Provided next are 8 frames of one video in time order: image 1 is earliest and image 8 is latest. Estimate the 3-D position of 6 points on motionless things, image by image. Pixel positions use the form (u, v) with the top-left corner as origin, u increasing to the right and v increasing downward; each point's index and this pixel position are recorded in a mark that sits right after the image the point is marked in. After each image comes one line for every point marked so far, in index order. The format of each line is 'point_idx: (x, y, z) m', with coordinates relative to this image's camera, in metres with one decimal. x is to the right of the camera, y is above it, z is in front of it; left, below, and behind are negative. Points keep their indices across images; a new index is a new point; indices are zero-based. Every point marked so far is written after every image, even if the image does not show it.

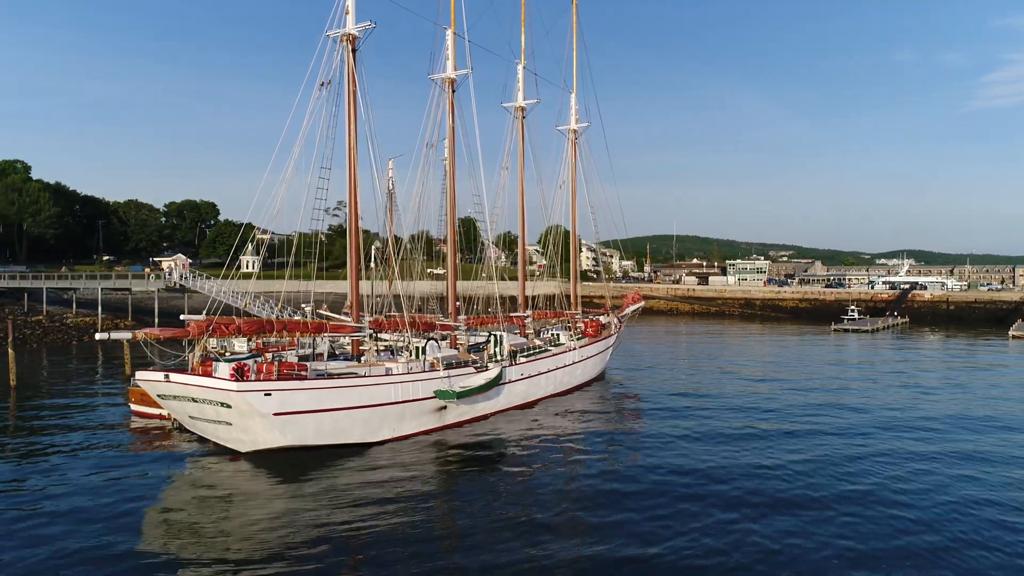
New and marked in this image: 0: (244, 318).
0: (-8.4, -0.9, +19.8) m
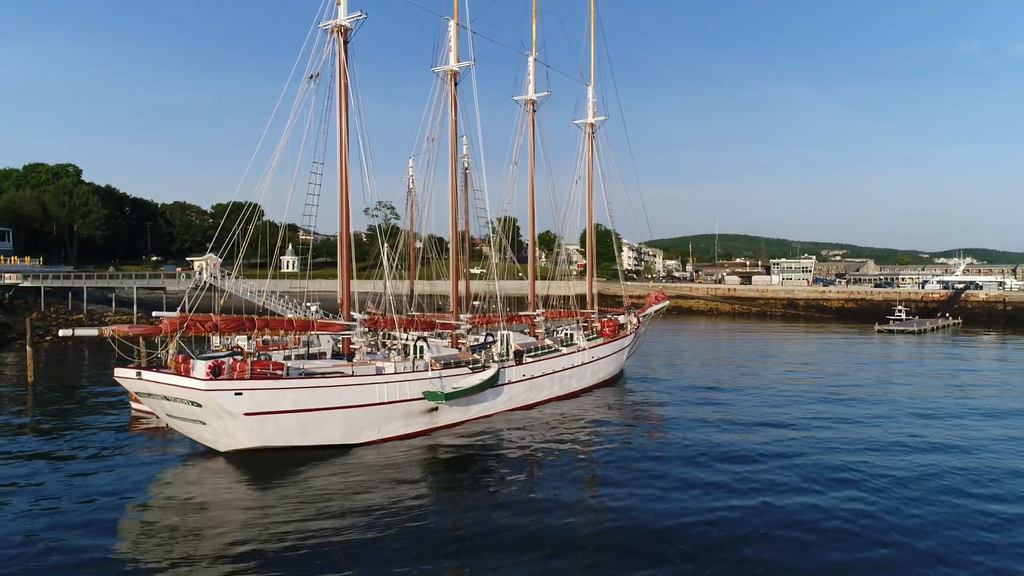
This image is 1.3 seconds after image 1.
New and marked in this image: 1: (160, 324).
0: (-8.8, -0.8, +19.4) m
1: (-9.9, -1.0, +17.9) m
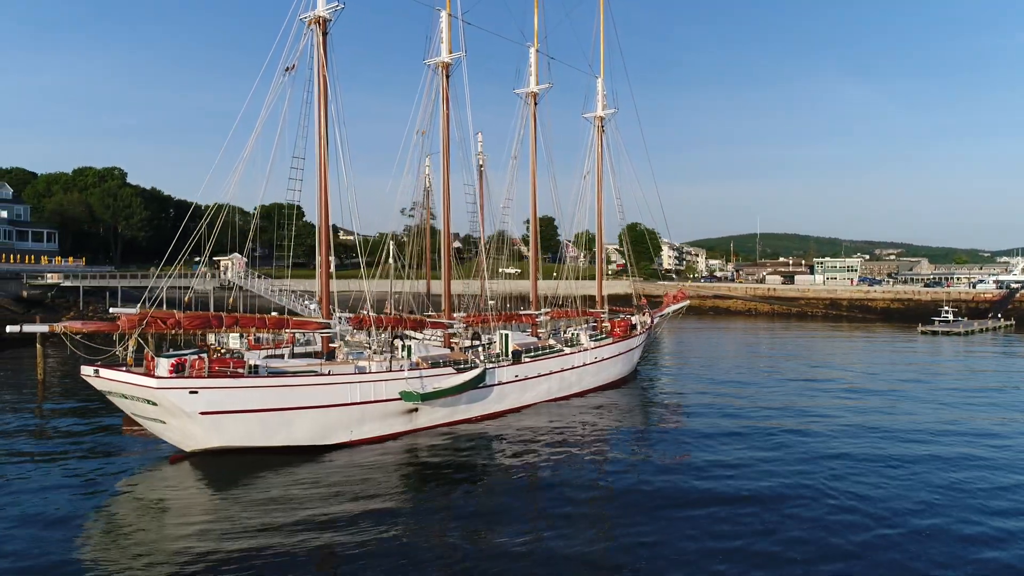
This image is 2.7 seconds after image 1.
0: (-9.6, -0.7, +19.1) m
1: (-10.8, -0.9, +17.6) m
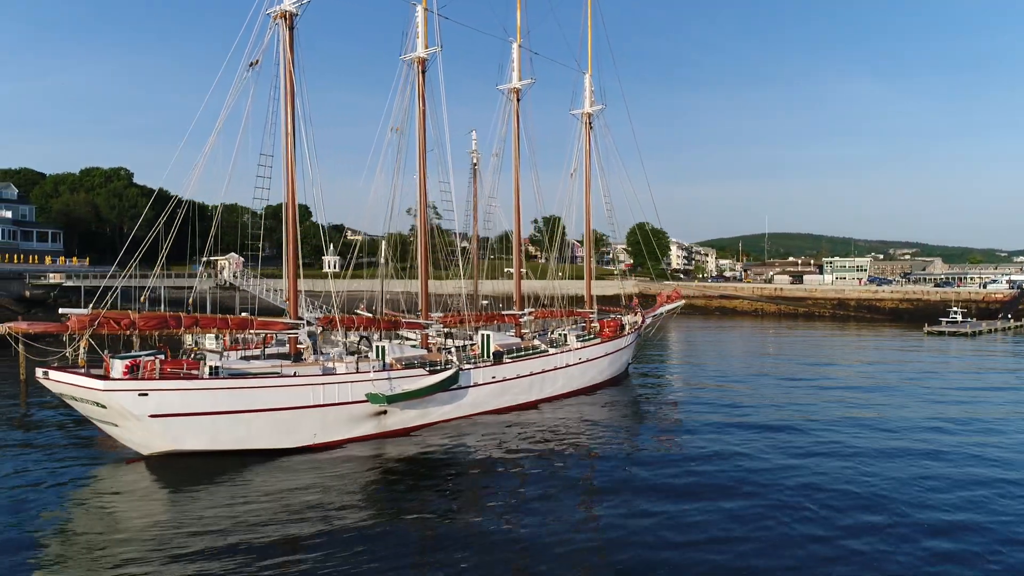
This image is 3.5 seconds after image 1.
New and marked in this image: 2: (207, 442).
0: (-10.7, -0.7, +18.7) m
1: (-11.9, -0.9, +17.2) m
2: (-9.1, -4.6, +19.1) m
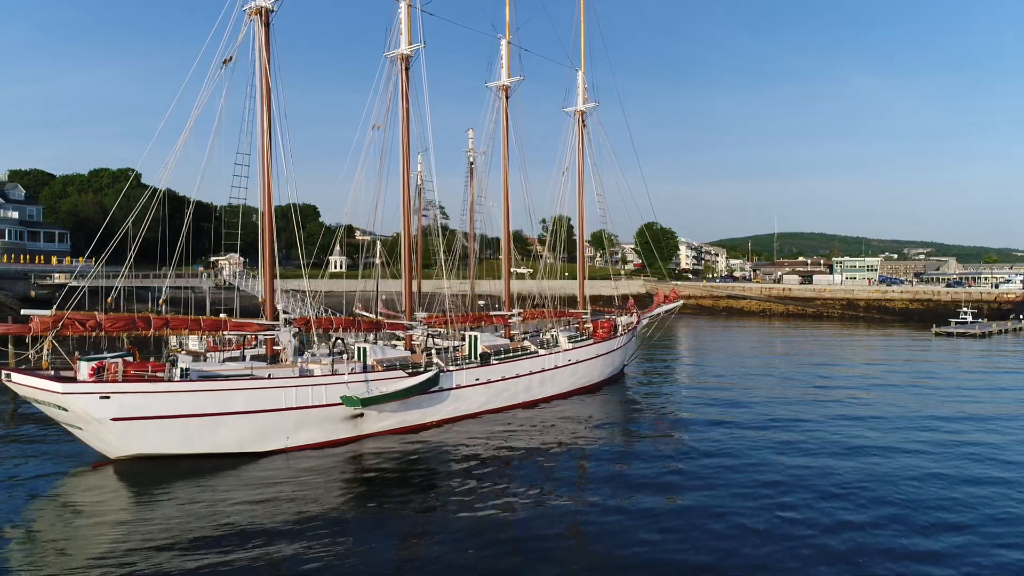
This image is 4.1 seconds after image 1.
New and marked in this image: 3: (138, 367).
0: (-11.5, -0.7, +18.4) m
1: (-12.7, -0.9, +16.9) m
2: (-9.8, -4.6, +18.8) m
3: (-10.7, -2.3, +18.5) m
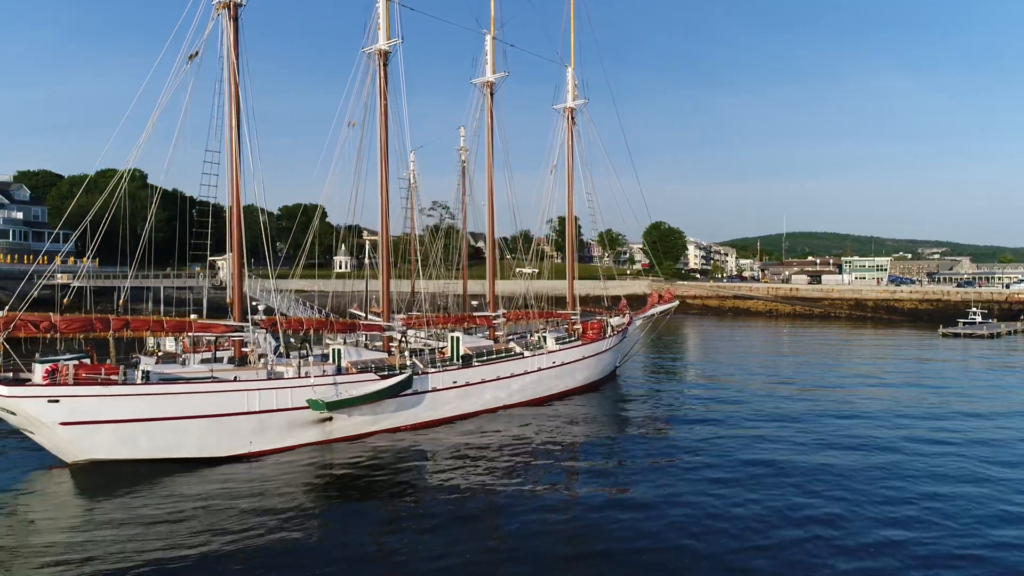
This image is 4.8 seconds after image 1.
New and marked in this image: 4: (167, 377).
0: (-12.4, -0.7, +18.0) m
1: (-13.7, -0.9, +16.5) m
2: (-10.8, -4.6, +18.3) m
3: (-11.6, -2.3, +18.1) m
4: (-10.1, -2.7, +19.0) m
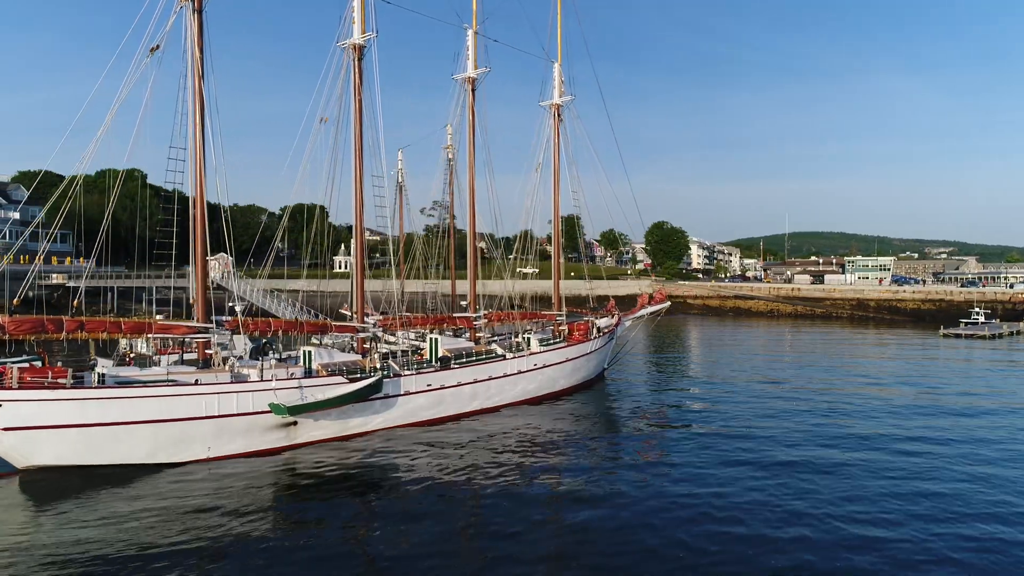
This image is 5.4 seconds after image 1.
0: (-13.3, -0.7, +17.4) m
1: (-14.6, -0.9, +16.0) m
2: (-11.7, -4.7, +17.7) m
3: (-12.6, -2.3, +17.5) m
4: (-11.0, -2.7, +18.5) m
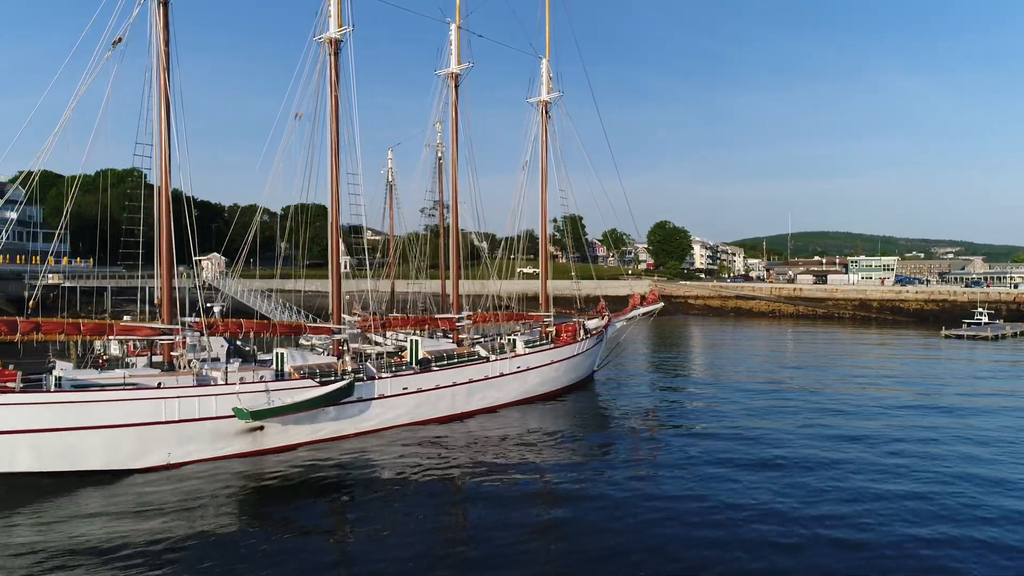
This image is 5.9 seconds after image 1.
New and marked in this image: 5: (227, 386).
0: (-14.2, -0.7, +16.8) m
1: (-15.5, -0.9, +15.4) m
2: (-12.5, -4.7, +17.1) m
3: (-13.4, -2.3, +16.9) m
4: (-11.9, -2.7, +17.9) m
5: (-8.5, -3.0, +19.6) m
